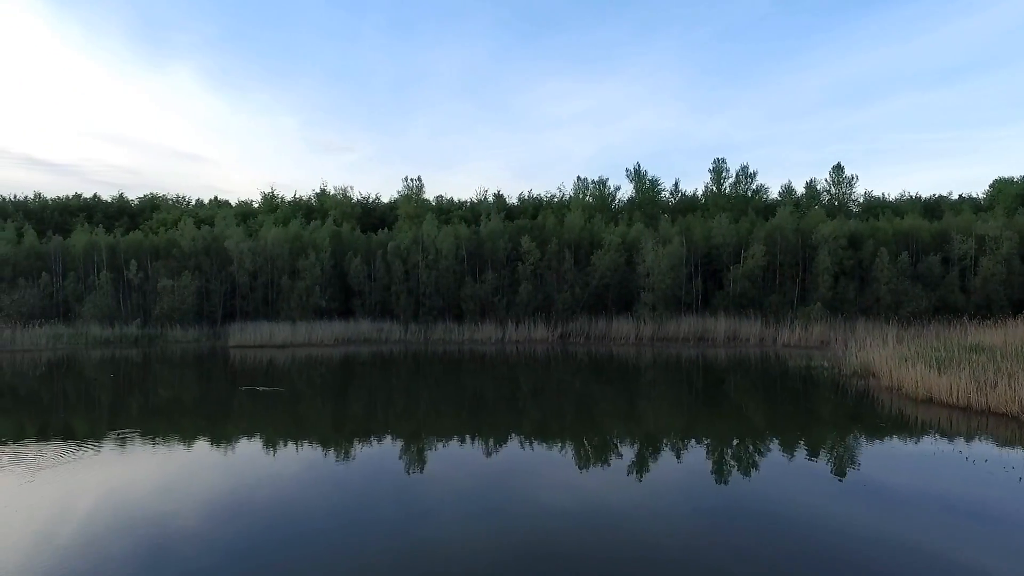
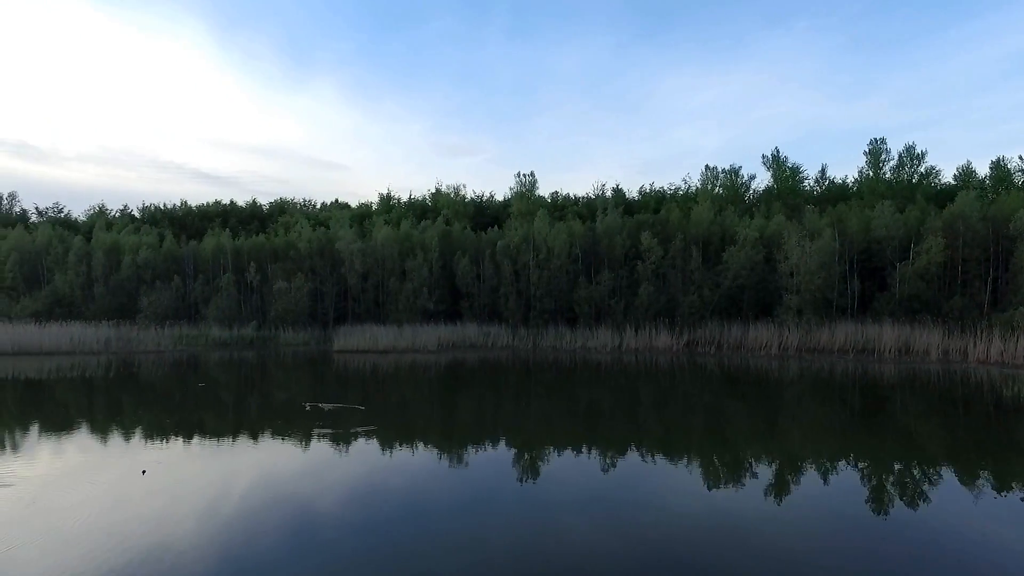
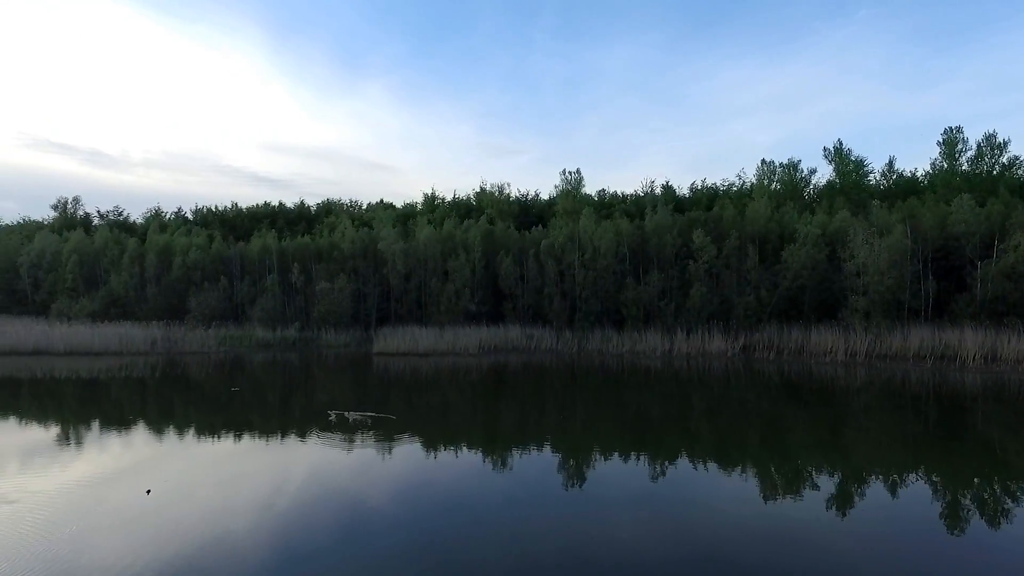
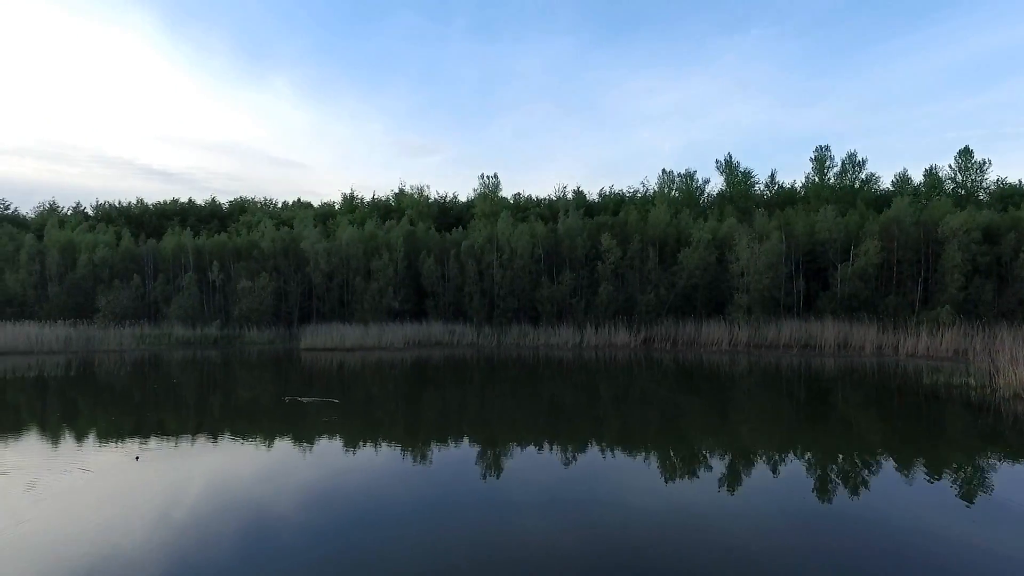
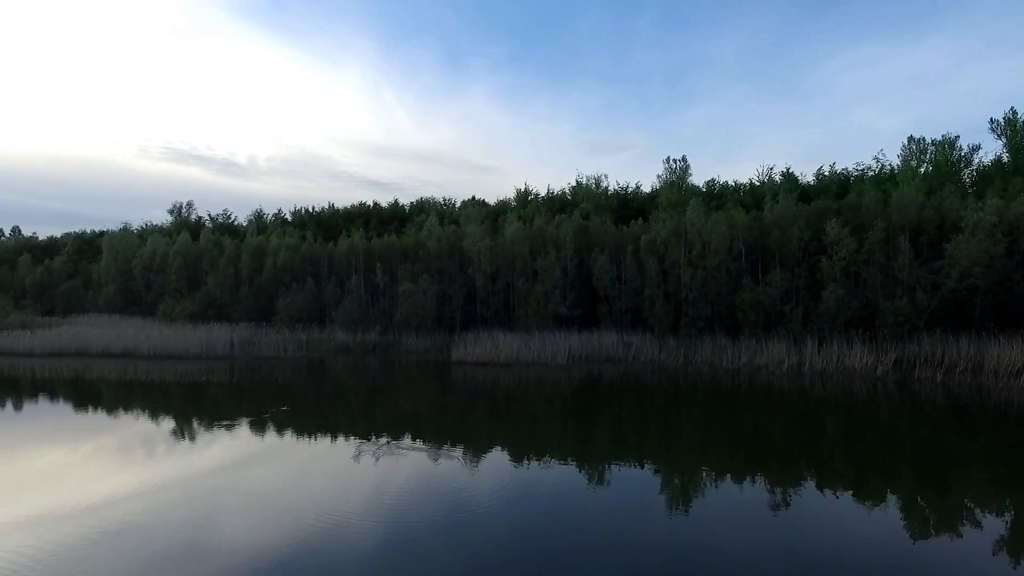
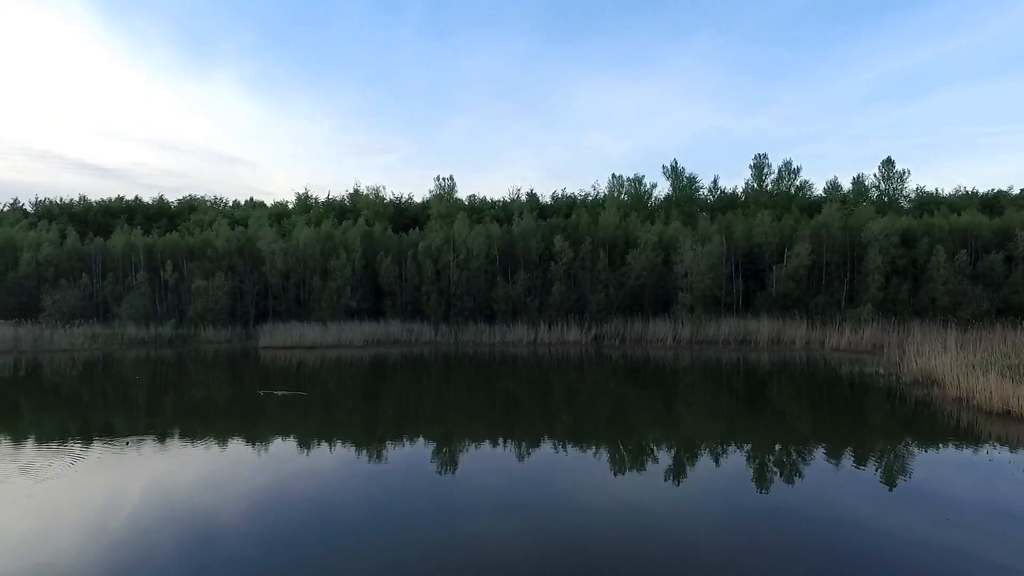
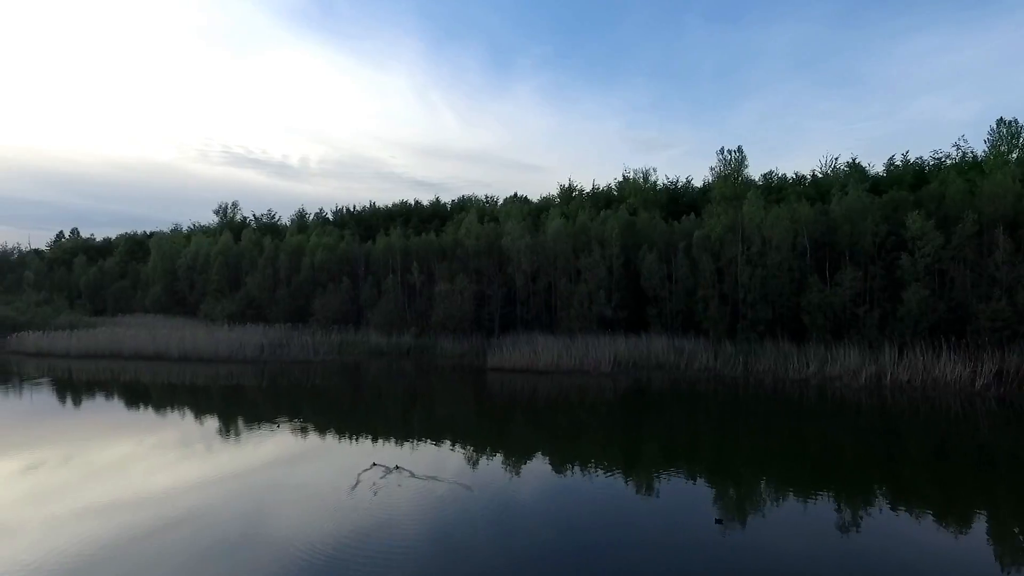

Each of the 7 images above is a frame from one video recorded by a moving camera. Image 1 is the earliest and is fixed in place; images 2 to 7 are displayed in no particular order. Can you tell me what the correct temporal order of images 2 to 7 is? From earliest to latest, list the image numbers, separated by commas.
6, 4, 2, 3, 5, 7
